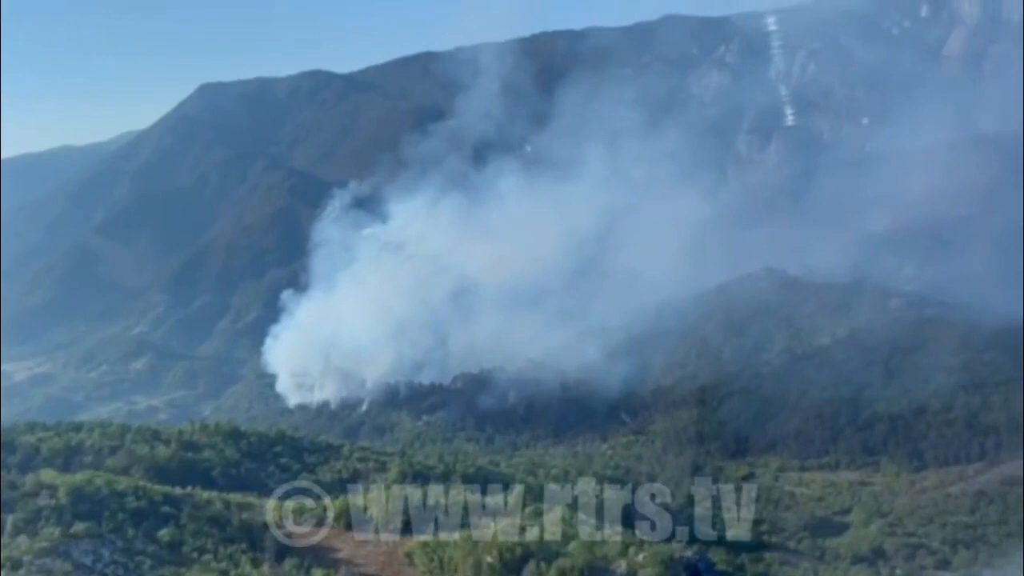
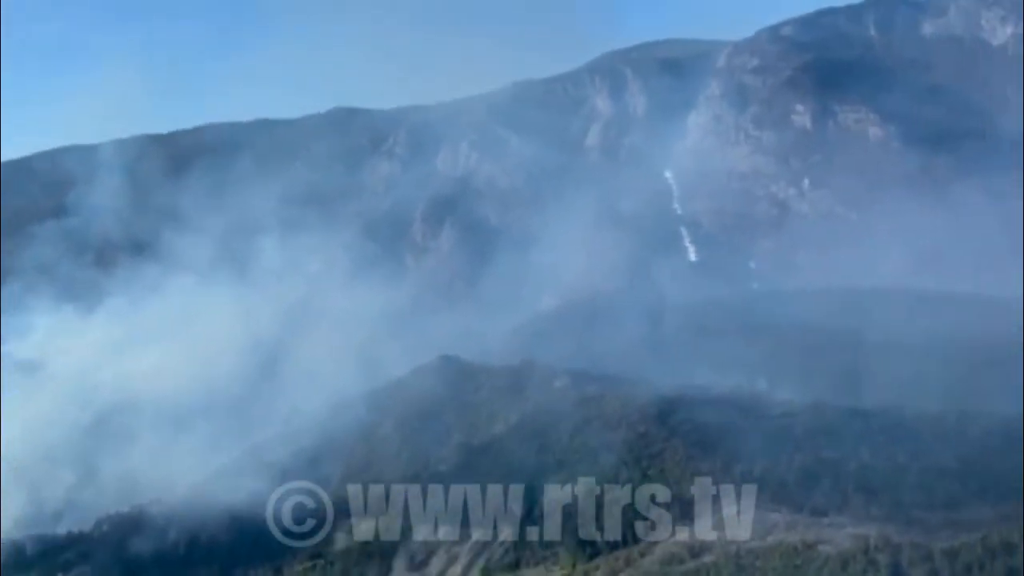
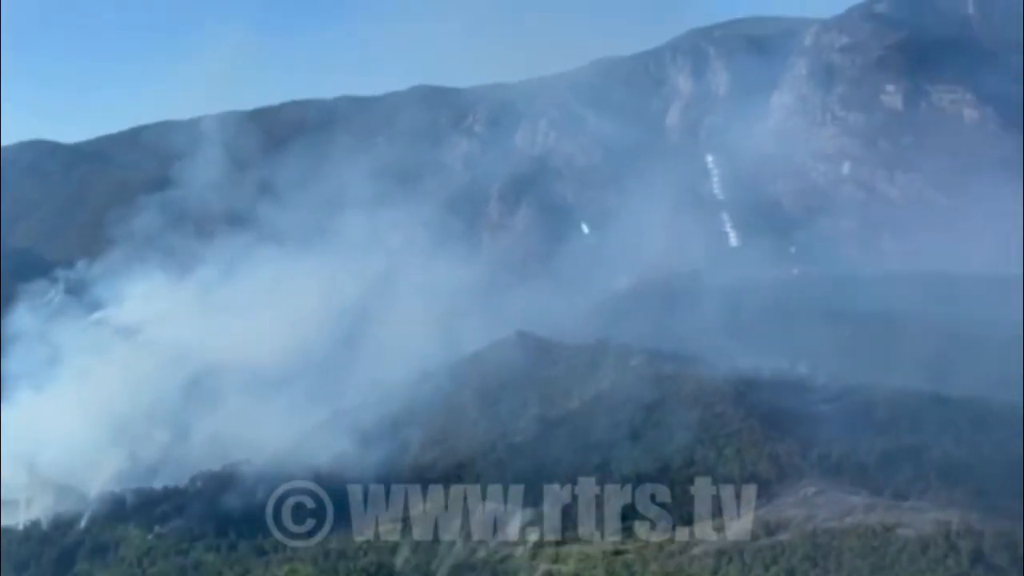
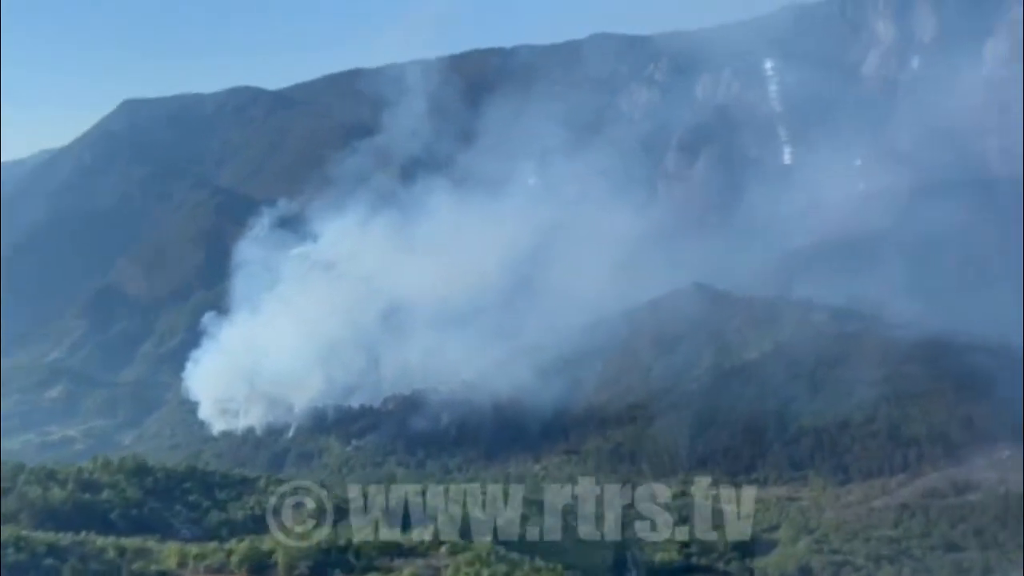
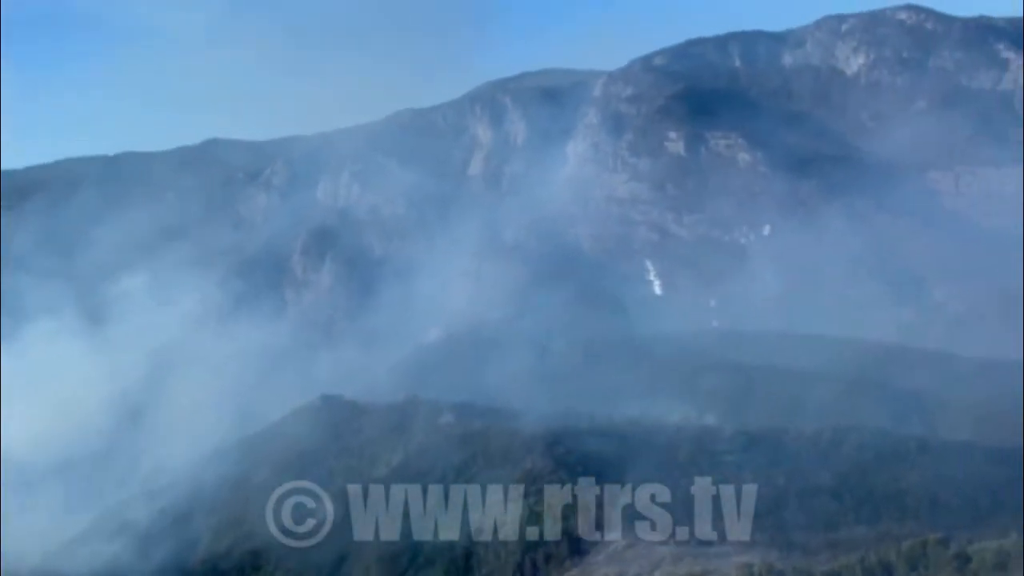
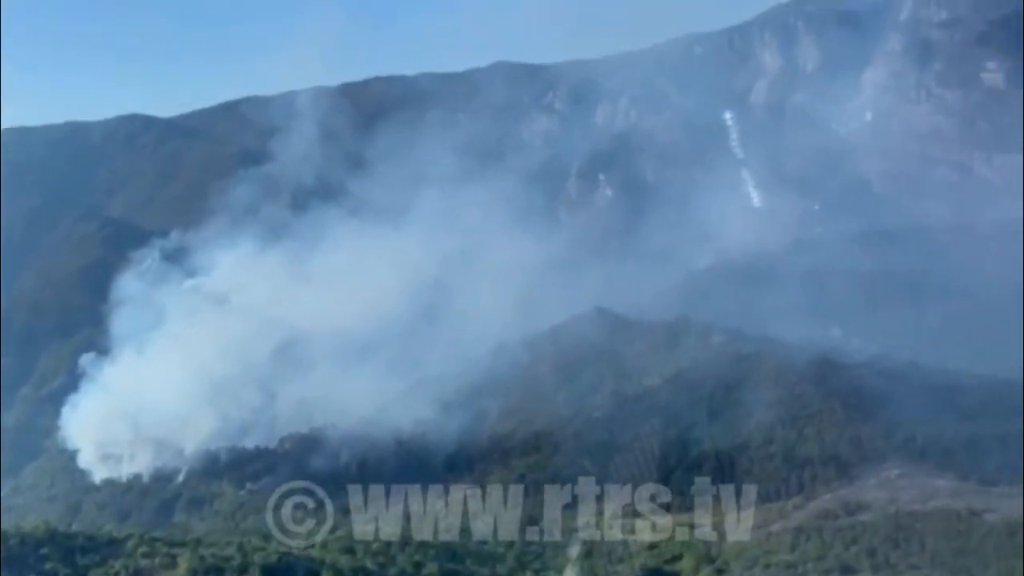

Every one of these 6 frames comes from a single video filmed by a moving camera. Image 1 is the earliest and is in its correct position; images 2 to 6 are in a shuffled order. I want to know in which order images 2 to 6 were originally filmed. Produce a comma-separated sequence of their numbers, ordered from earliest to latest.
4, 6, 3, 2, 5
